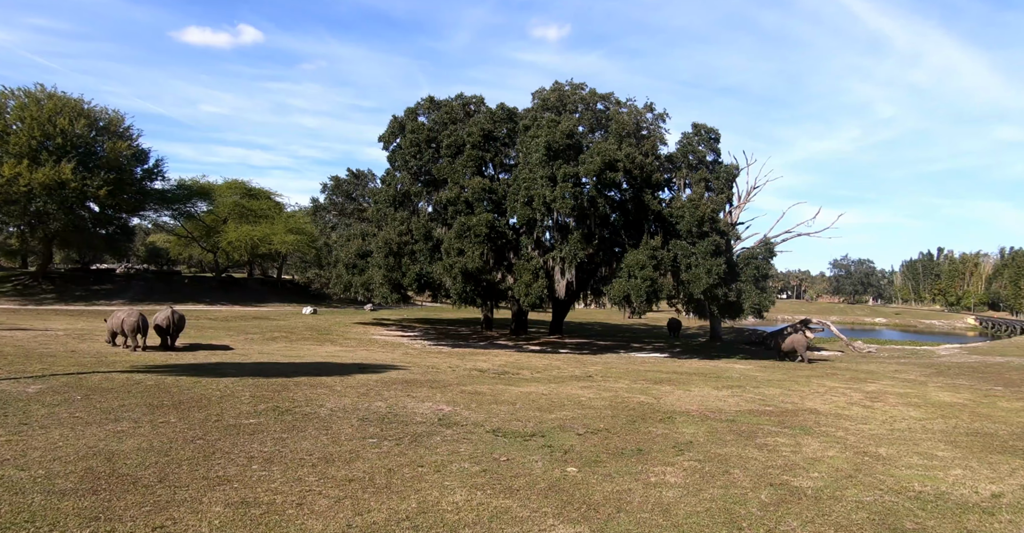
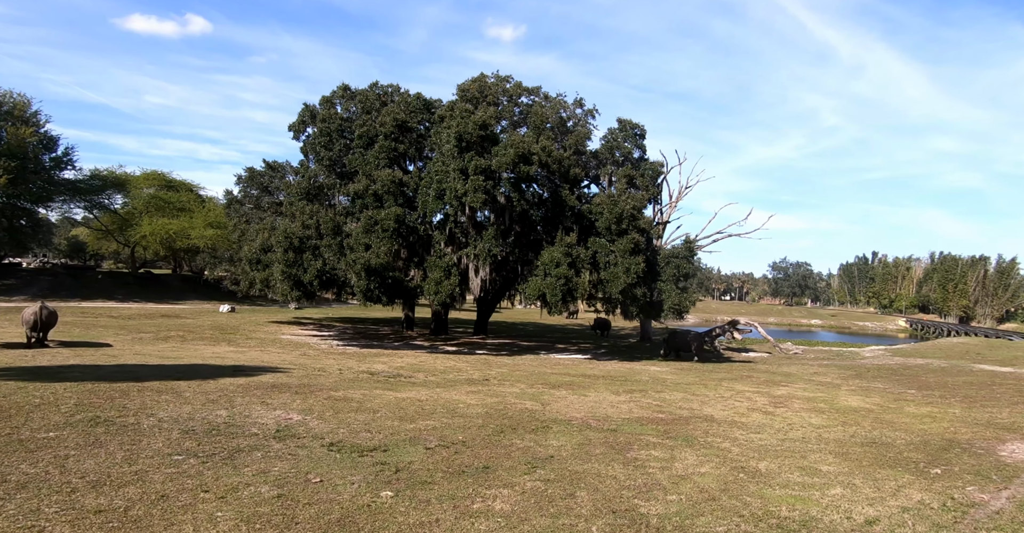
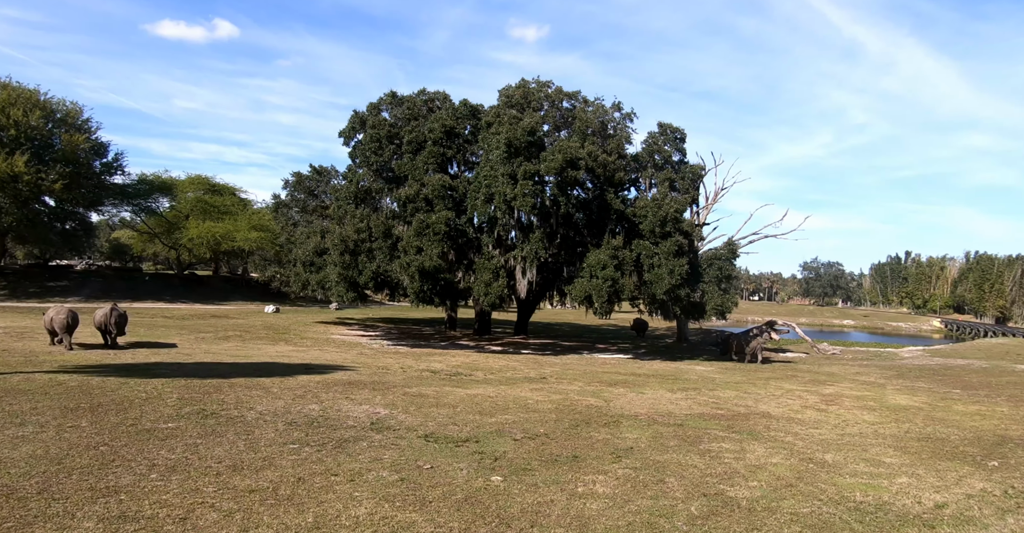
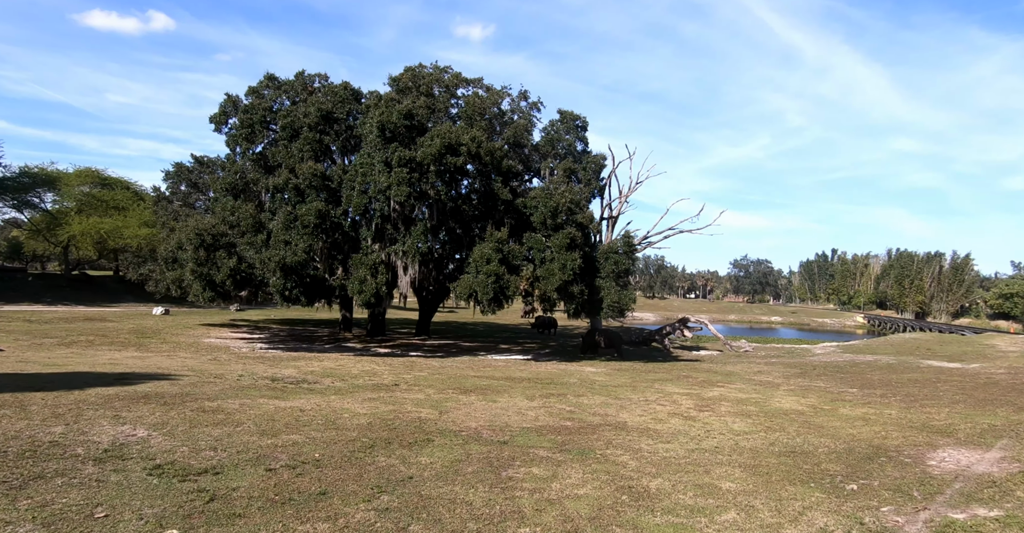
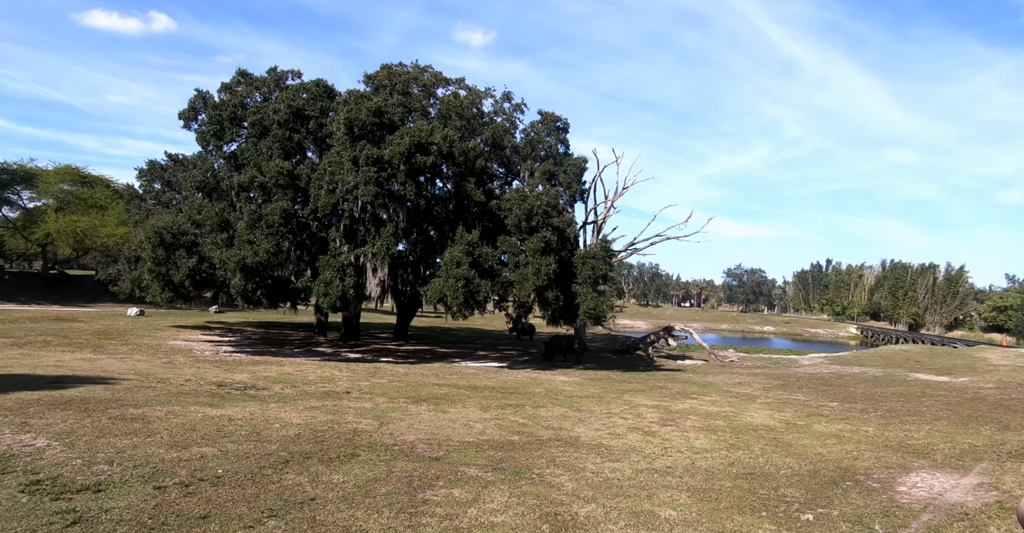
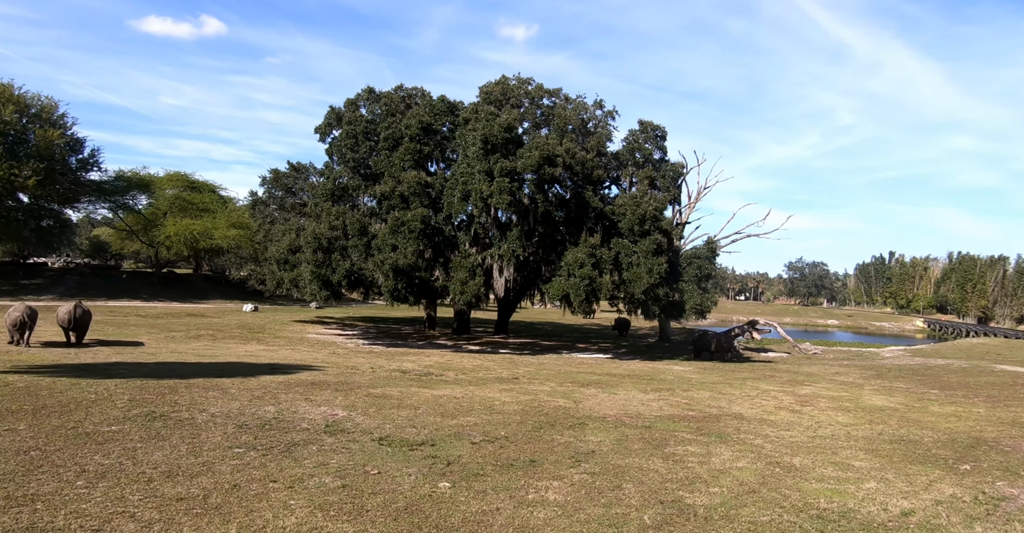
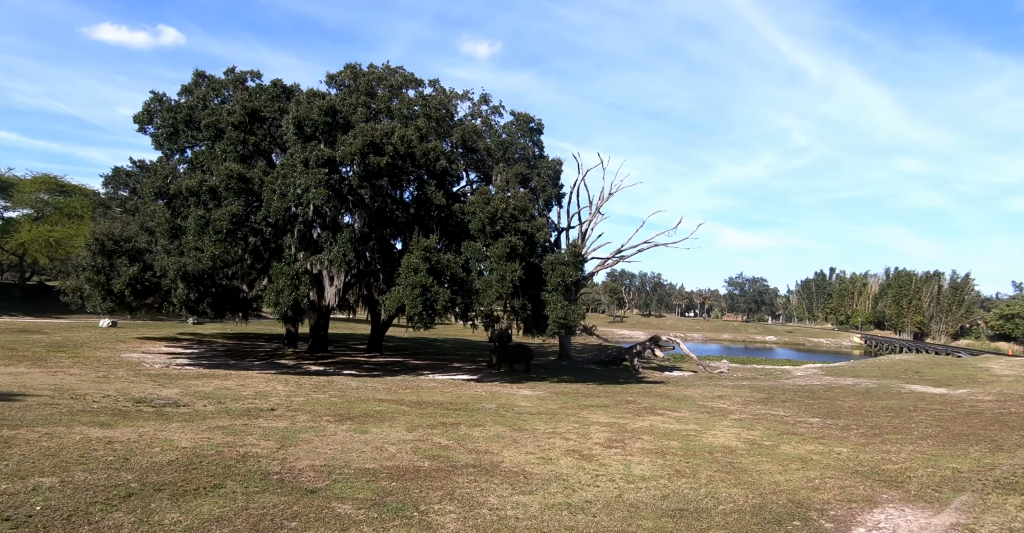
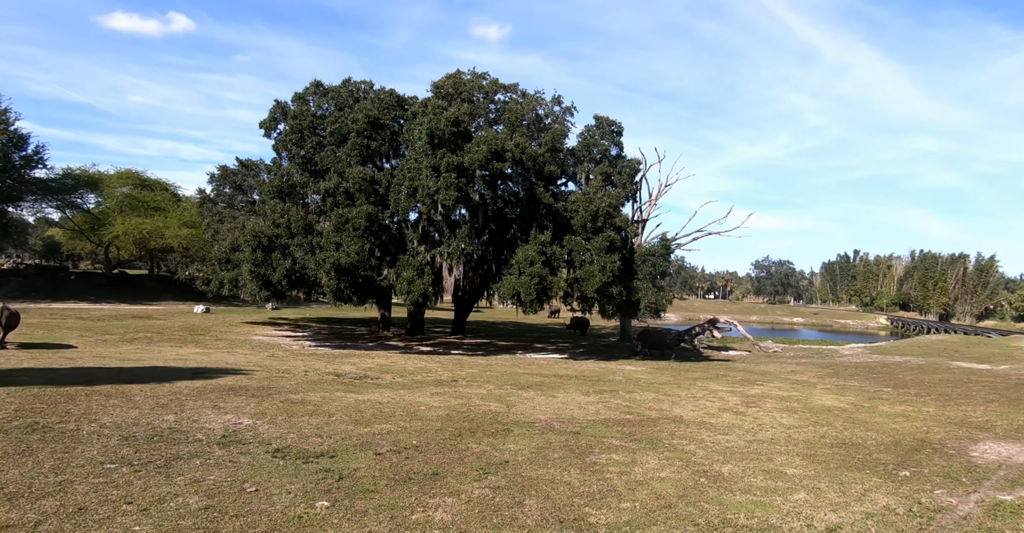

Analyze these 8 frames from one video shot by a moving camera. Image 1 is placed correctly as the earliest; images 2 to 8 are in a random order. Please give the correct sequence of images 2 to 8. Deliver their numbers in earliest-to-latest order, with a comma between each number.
3, 6, 2, 8, 4, 5, 7
